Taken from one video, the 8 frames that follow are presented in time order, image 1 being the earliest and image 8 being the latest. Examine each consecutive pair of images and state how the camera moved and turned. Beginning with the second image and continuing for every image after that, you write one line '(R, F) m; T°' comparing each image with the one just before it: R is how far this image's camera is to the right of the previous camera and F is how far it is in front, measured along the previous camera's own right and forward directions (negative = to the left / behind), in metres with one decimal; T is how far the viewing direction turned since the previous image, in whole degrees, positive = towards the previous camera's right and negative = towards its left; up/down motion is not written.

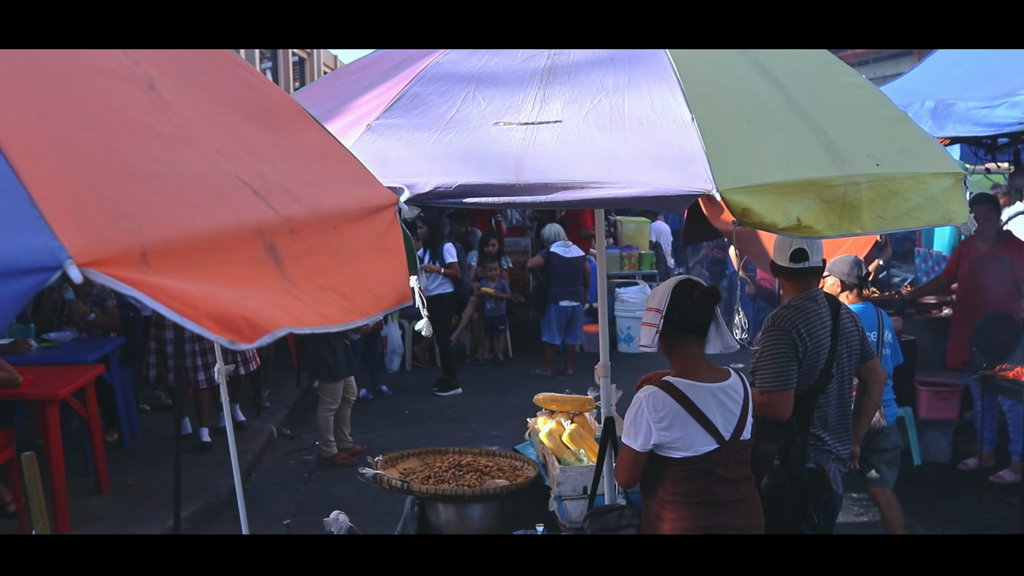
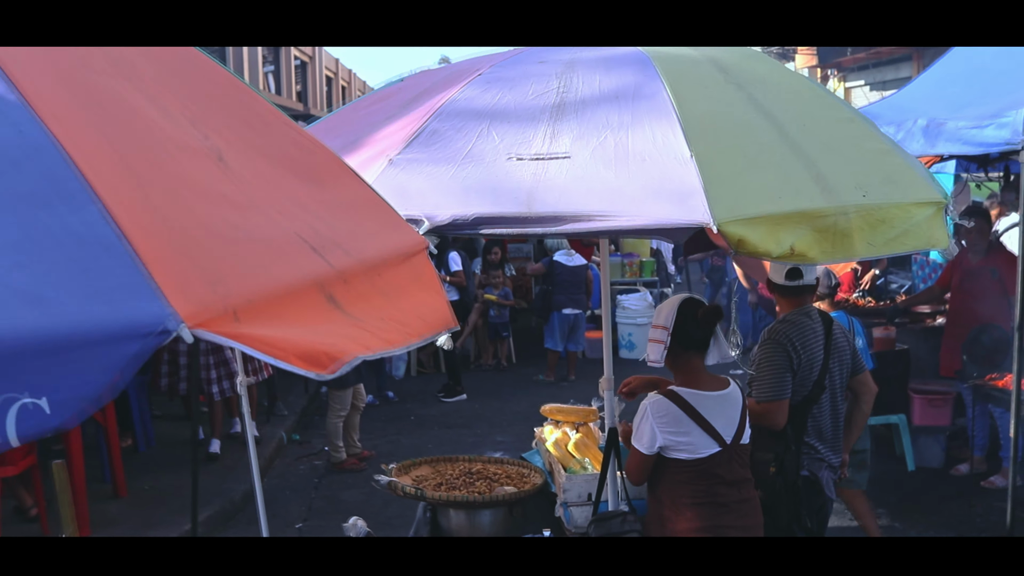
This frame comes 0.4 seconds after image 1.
(0.0, -0.2) m; 0°
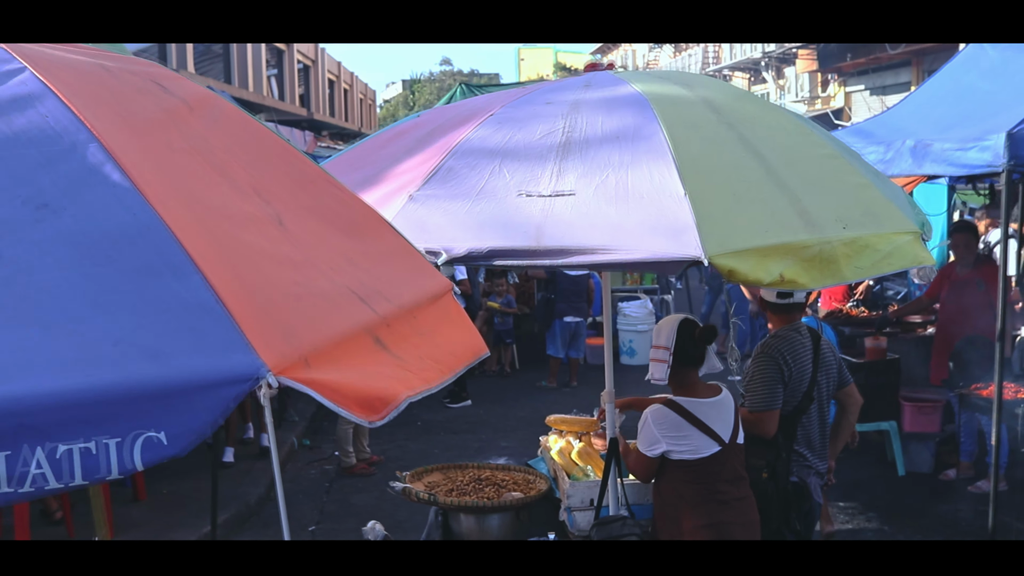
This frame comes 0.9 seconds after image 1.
(0.0, -0.2) m; 0°
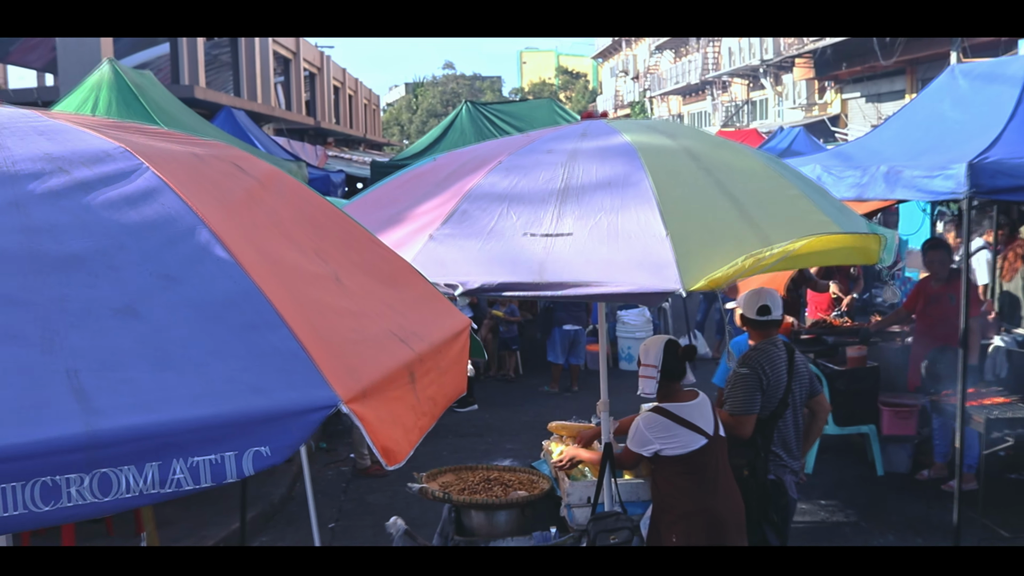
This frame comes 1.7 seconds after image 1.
(0.0, -0.5) m; 0°
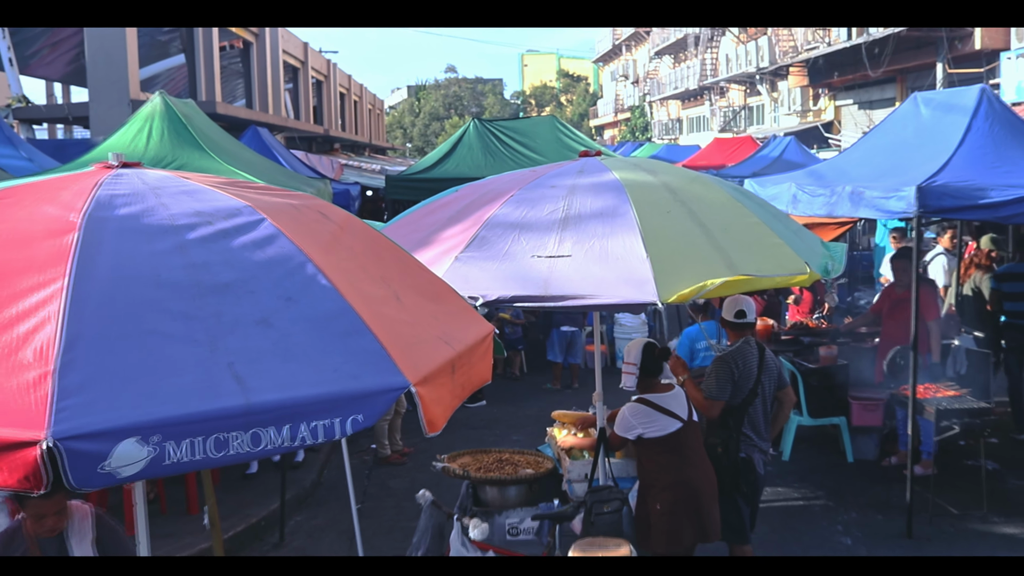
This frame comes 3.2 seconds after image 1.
(0.0, -0.8) m; 0°
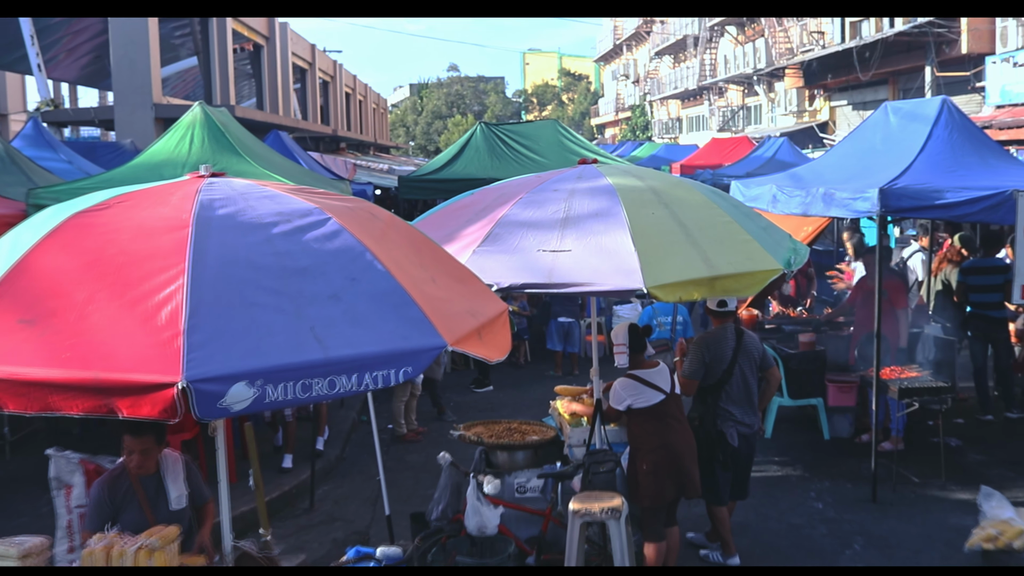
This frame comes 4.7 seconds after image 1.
(0.0, -0.7) m; 0°
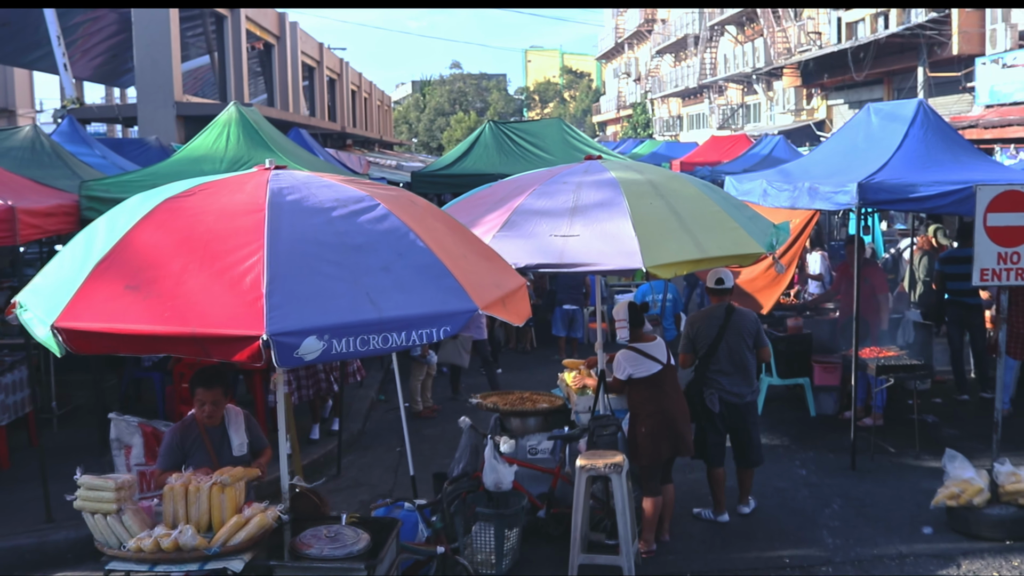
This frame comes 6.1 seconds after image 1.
(-0.1, -0.7) m; 0°
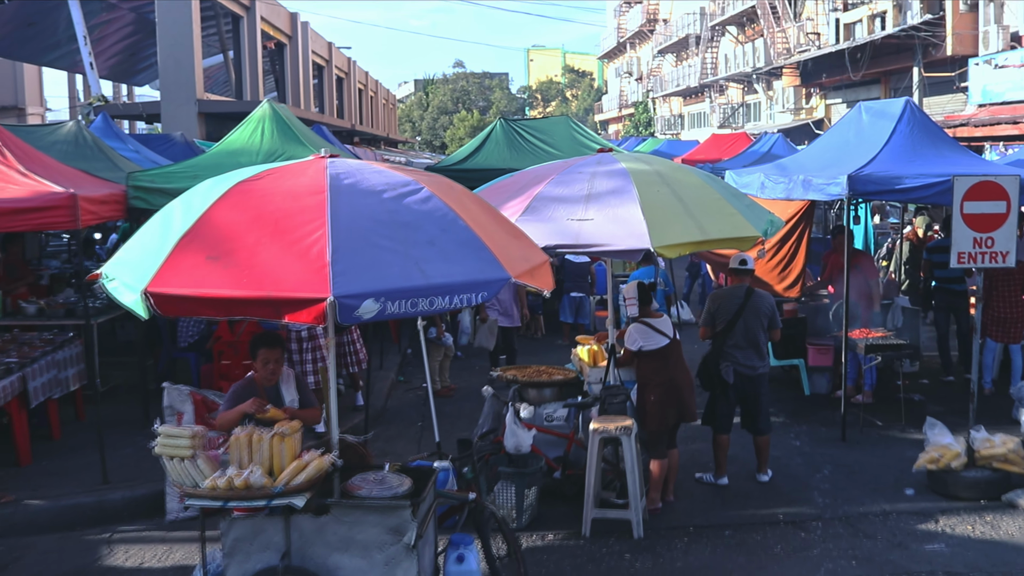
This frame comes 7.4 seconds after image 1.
(-0.1, -0.6) m; 0°
